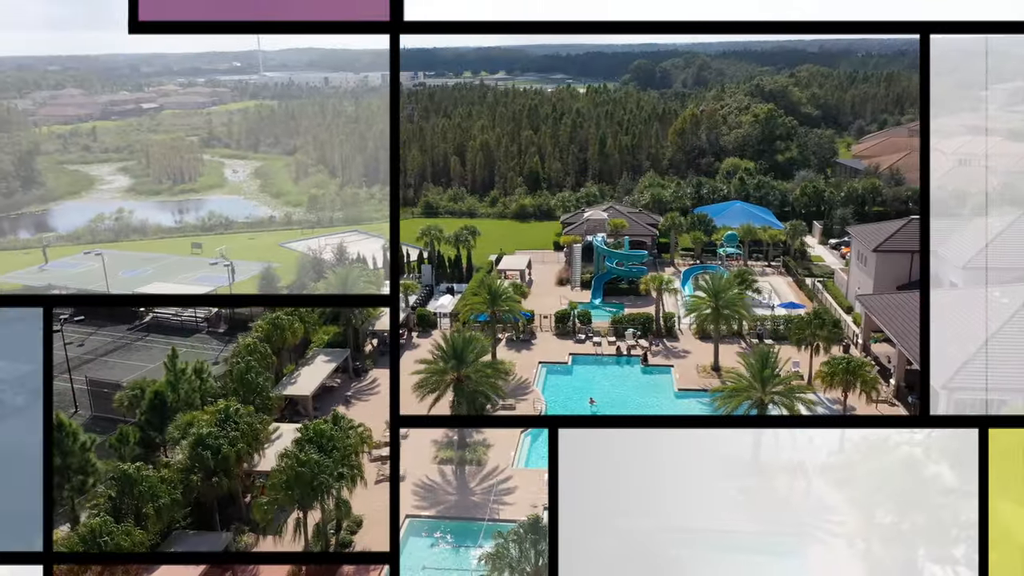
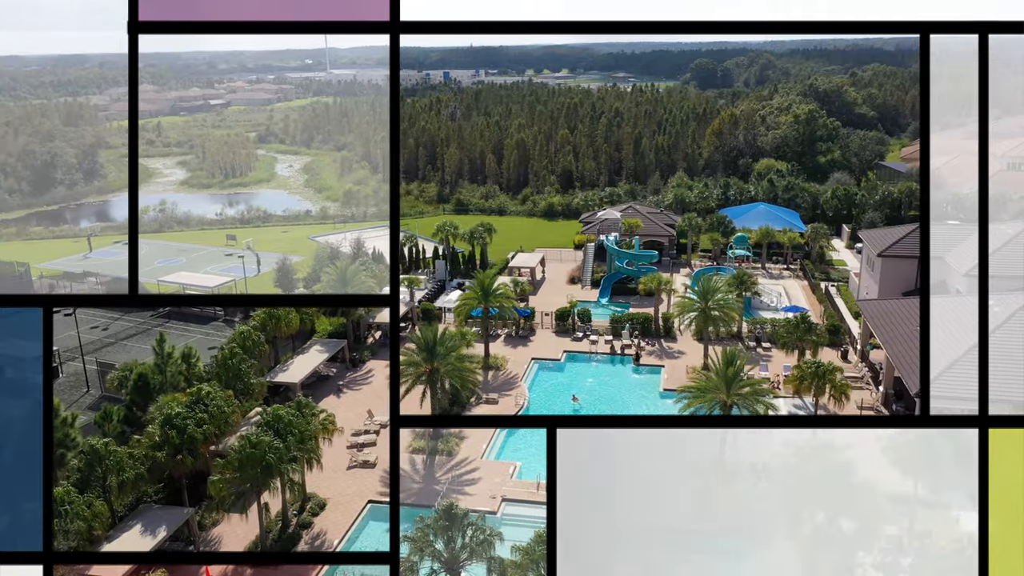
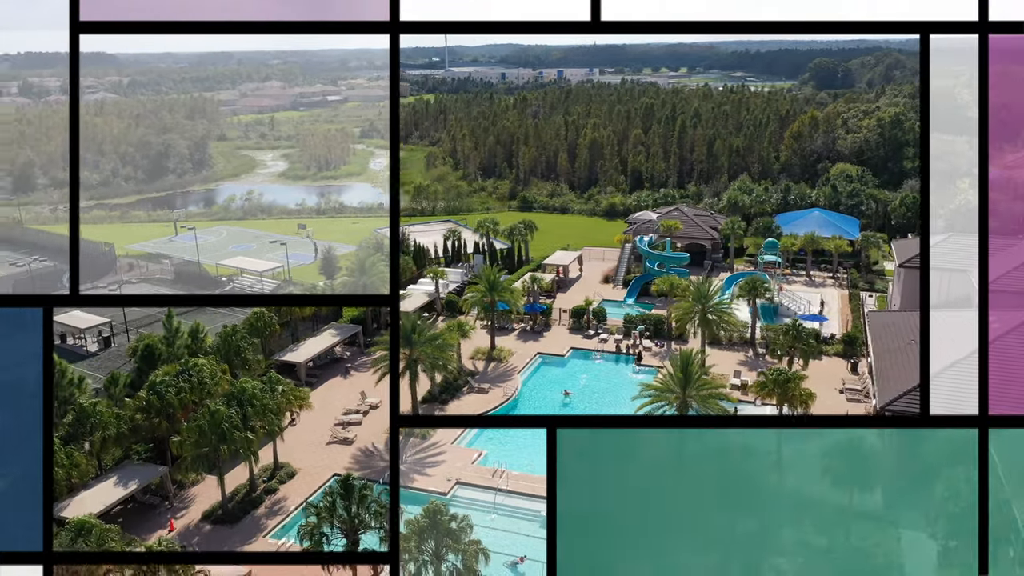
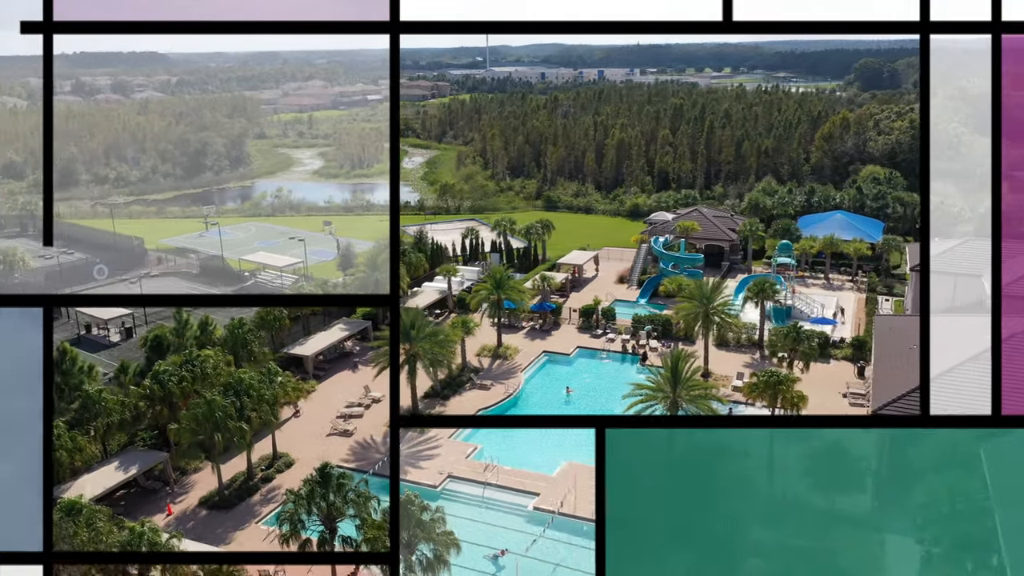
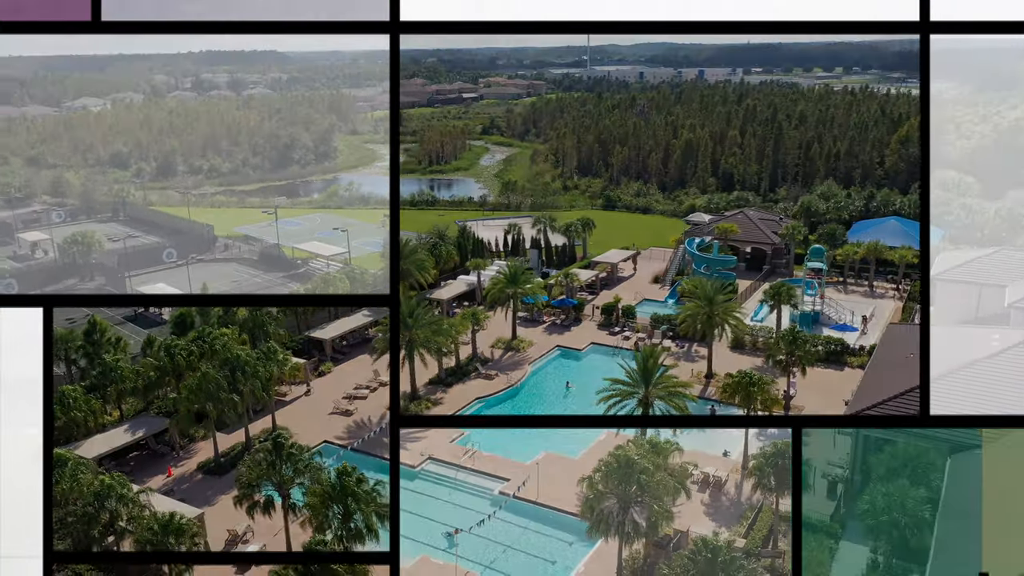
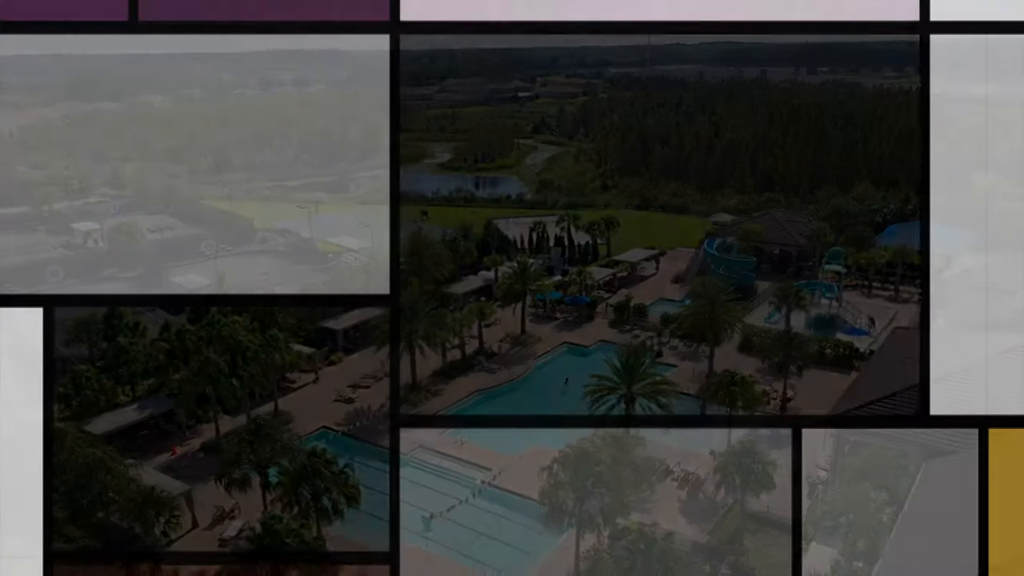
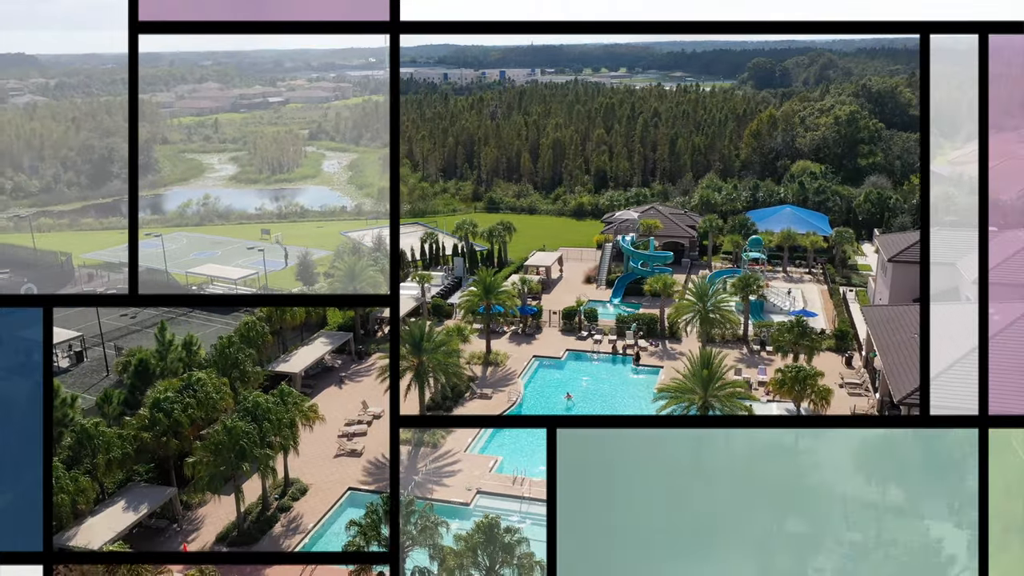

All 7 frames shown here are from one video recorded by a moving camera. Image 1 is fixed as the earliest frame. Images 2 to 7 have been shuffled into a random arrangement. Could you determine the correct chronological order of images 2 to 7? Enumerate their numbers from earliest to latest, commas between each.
2, 7, 3, 4, 5, 6
